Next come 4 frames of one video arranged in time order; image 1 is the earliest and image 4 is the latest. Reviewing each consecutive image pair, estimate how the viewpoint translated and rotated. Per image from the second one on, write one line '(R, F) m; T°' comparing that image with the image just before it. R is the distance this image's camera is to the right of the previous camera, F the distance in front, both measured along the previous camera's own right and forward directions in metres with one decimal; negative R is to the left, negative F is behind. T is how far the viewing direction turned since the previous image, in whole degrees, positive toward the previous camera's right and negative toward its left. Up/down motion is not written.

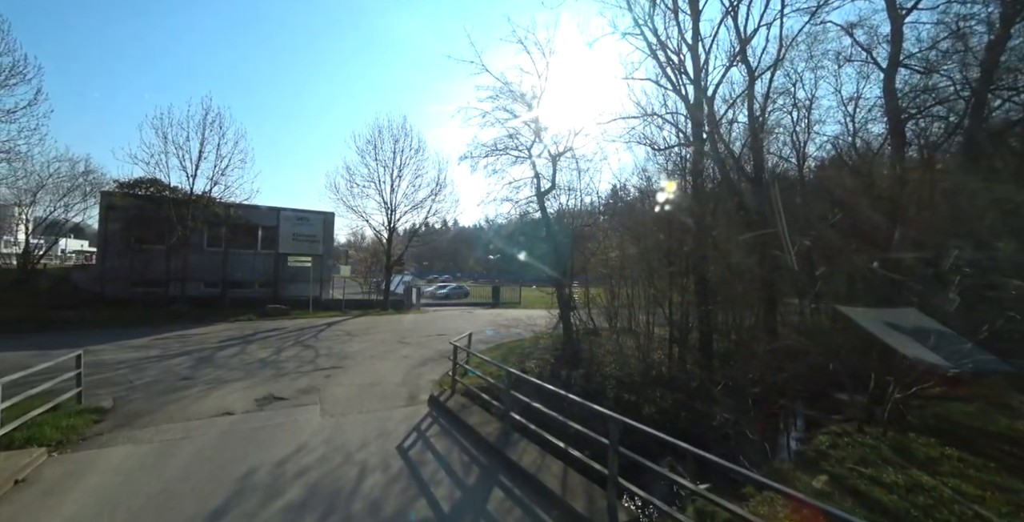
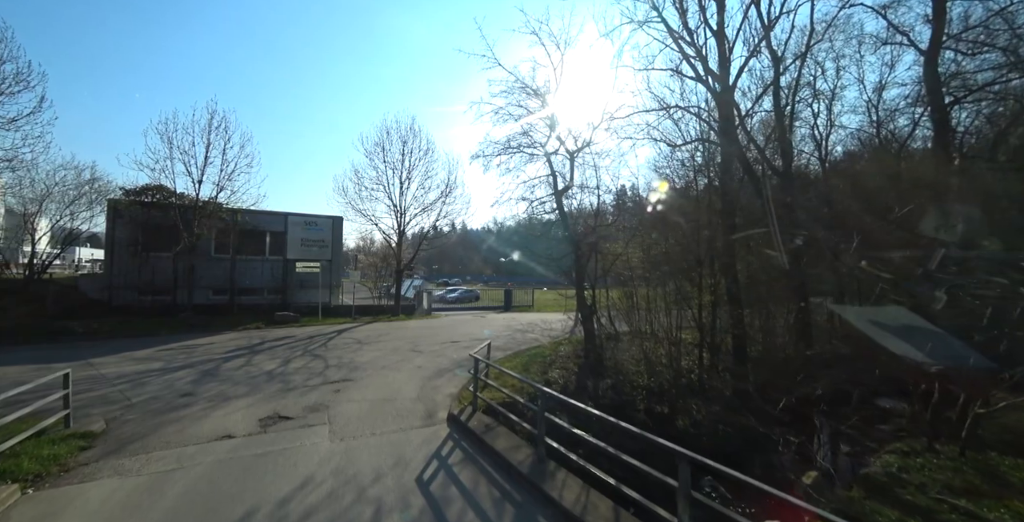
(-0.3, +0.7) m; -1°
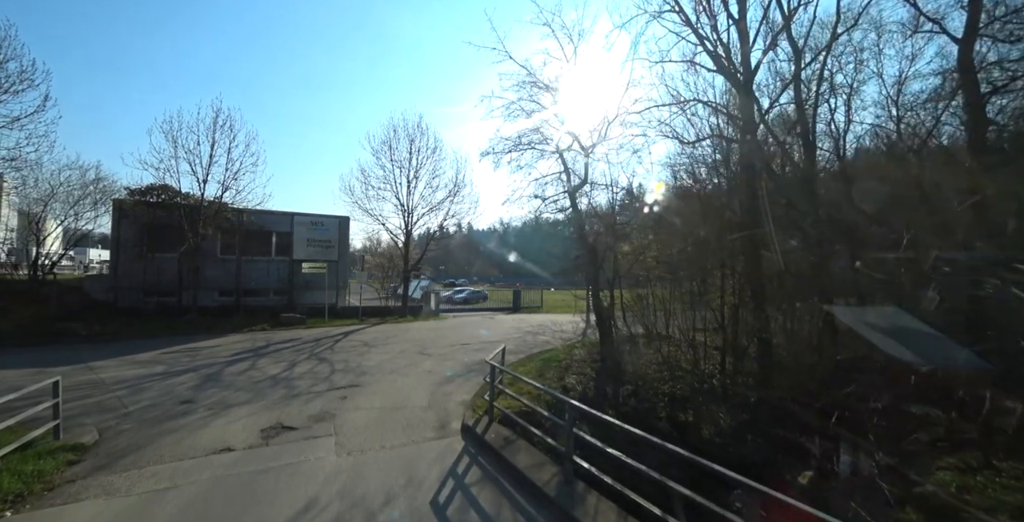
(-0.2, +0.5) m; -1°
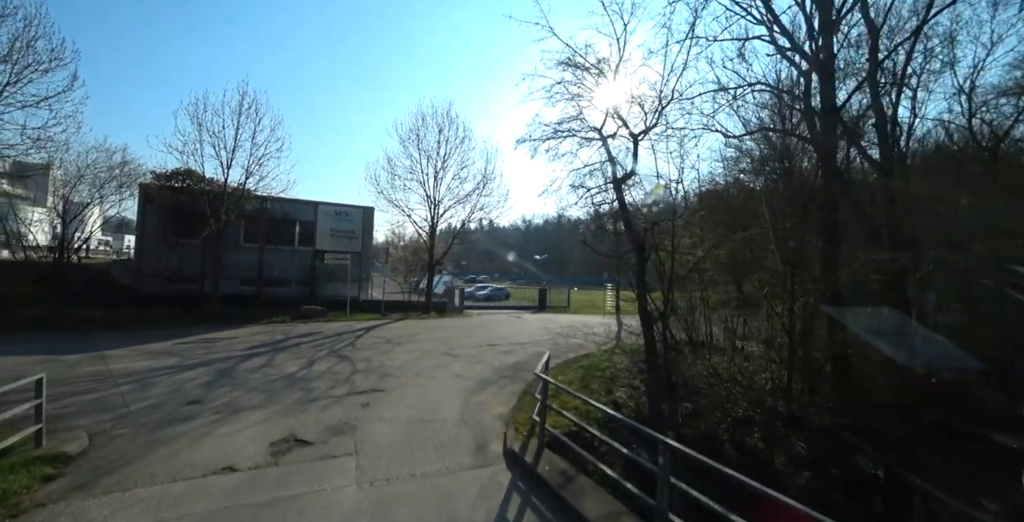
(-0.5, +1.1) m; -3°
